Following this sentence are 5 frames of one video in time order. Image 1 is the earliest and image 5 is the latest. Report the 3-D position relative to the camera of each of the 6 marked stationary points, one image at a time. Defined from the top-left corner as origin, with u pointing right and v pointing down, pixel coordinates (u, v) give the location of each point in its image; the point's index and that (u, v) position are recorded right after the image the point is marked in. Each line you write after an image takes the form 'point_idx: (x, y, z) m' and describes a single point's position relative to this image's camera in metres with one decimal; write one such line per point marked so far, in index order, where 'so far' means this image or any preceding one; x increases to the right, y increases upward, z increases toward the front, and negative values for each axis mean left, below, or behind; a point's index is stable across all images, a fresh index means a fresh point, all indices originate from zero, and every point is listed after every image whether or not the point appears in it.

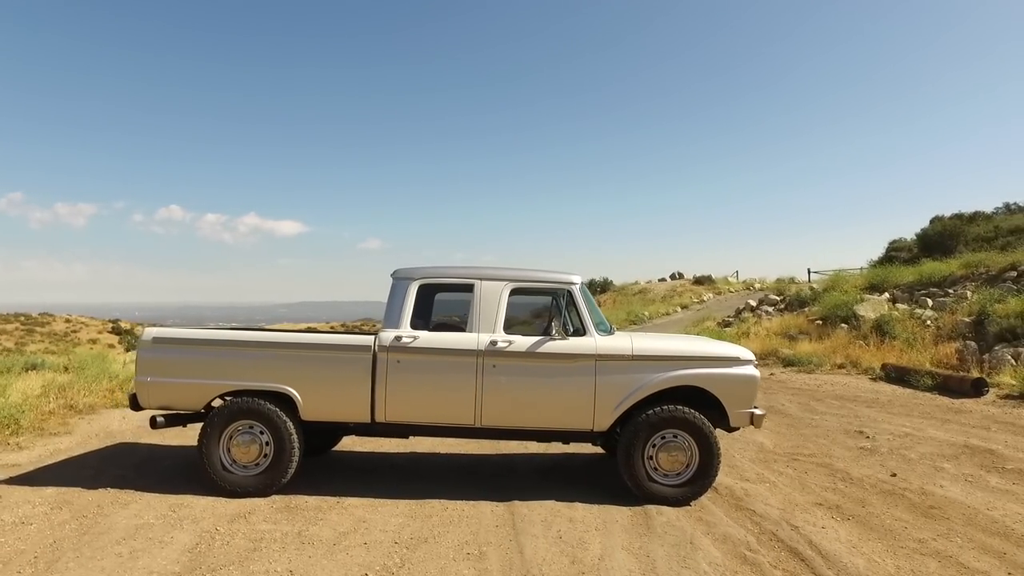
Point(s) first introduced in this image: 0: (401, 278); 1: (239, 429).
0: (-1.0, +0.1, +5.7) m
1: (-2.3, -1.2, +5.4) m
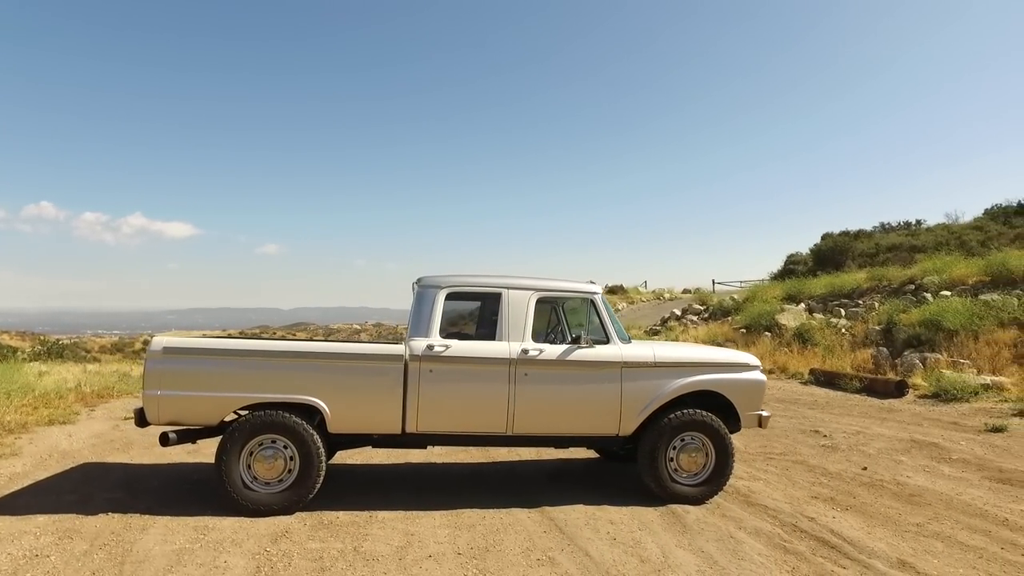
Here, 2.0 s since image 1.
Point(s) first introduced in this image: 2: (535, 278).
0: (-0.8, 0.0, +5.7) m
1: (-2.0, -1.3, +5.1) m
2: (+0.2, +0.1, +5.9) m
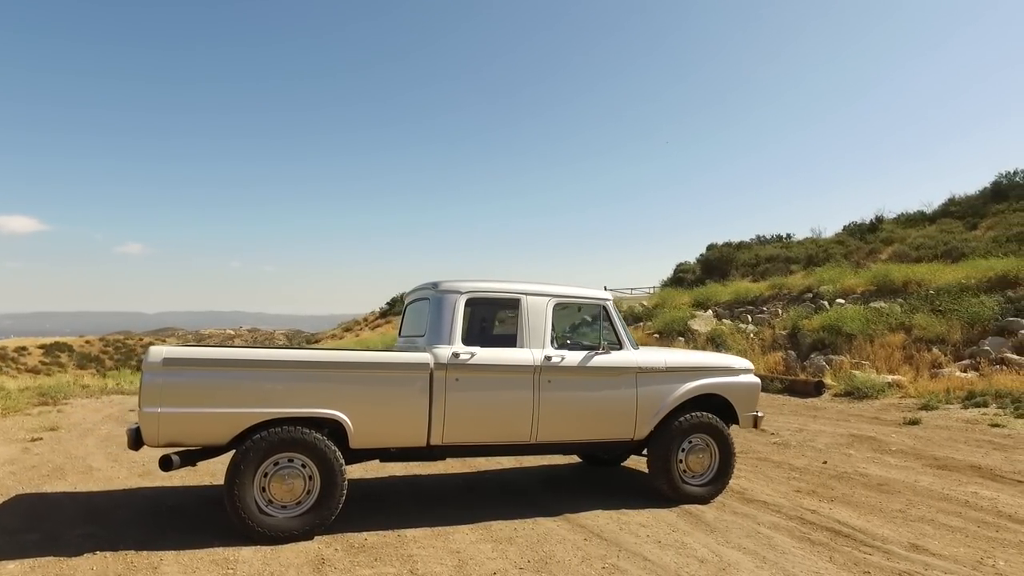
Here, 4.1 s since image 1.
0: (-0.6, 0.0, +5.5) m
1: (-1.7, -1.3, +4.7) m
2: (+0.4, 0.0, +5.9) m
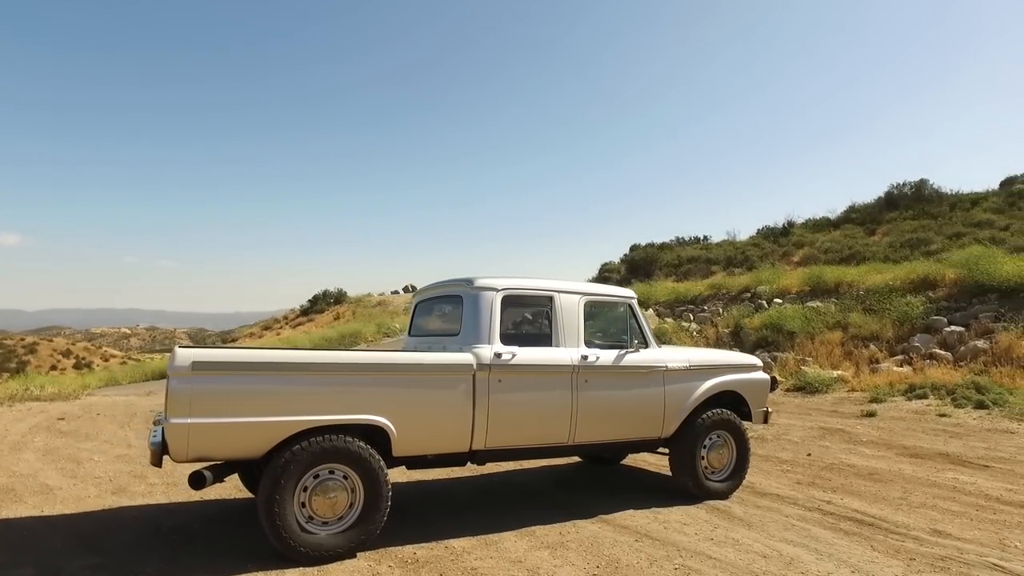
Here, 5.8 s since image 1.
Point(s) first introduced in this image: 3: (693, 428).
0: (-0.3, 0.0, +5.2) m
1: (-1.3, -1.3, +4.3) m
2: (+0.6, +0.1, +5.8) m
3: (+1.7, -1.3, +5.9) m
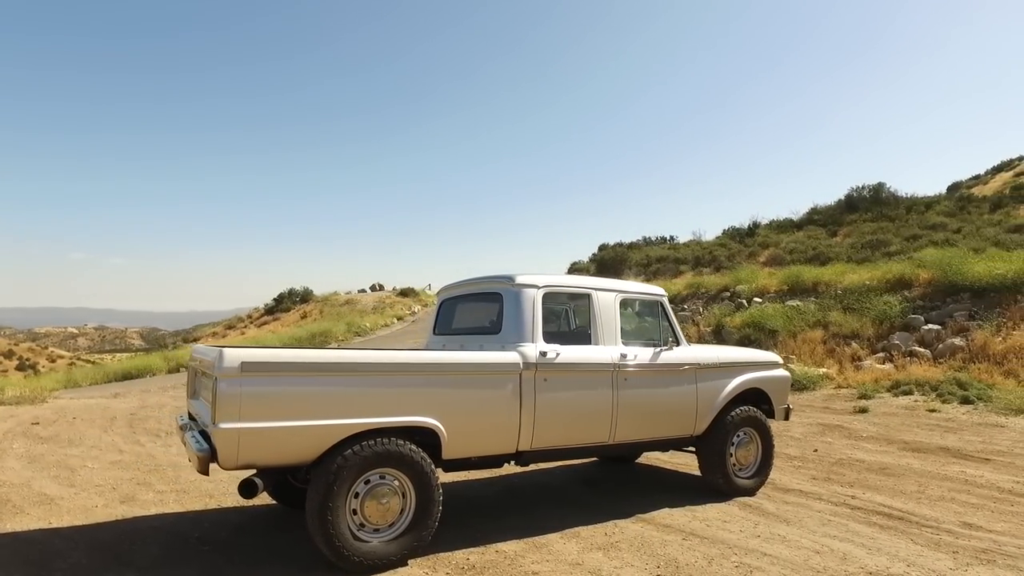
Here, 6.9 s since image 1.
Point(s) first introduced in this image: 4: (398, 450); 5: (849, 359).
0: (+0.1, 0.0, +5.1) m
1: (-0.9, -1.2, +4.1) m
2: (+0.9, +0.1, +5.7) m
3: (+2.0, -1.3, +5.9) m
4: (-0.8, -1.1, +4.1) m
5: (+6.8, -1.4, +12.7) m
